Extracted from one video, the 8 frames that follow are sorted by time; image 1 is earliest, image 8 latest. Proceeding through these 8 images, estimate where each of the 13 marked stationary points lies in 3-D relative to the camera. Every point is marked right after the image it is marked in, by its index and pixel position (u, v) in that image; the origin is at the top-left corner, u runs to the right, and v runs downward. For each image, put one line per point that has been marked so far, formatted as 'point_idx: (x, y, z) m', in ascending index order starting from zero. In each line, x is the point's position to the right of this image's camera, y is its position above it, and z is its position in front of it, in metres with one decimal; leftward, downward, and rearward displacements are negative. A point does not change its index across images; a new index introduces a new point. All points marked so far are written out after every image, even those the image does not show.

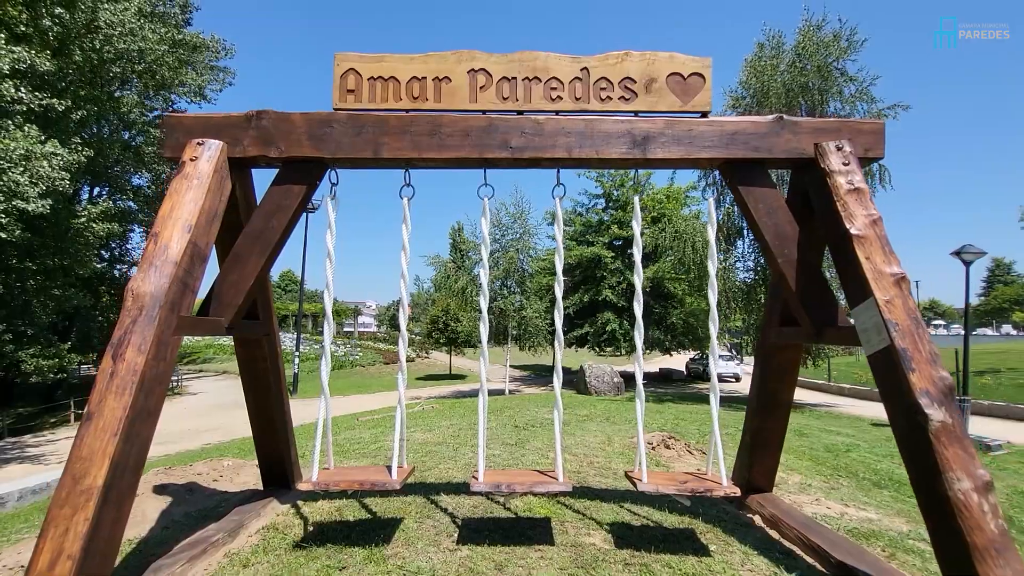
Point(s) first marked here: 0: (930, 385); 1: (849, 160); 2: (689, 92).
0: (+2.2, -0.5, +2.6) m
1: (+2.2, +0.8, +3.2) m
2: (+1.2, +1.4, +3.5) m
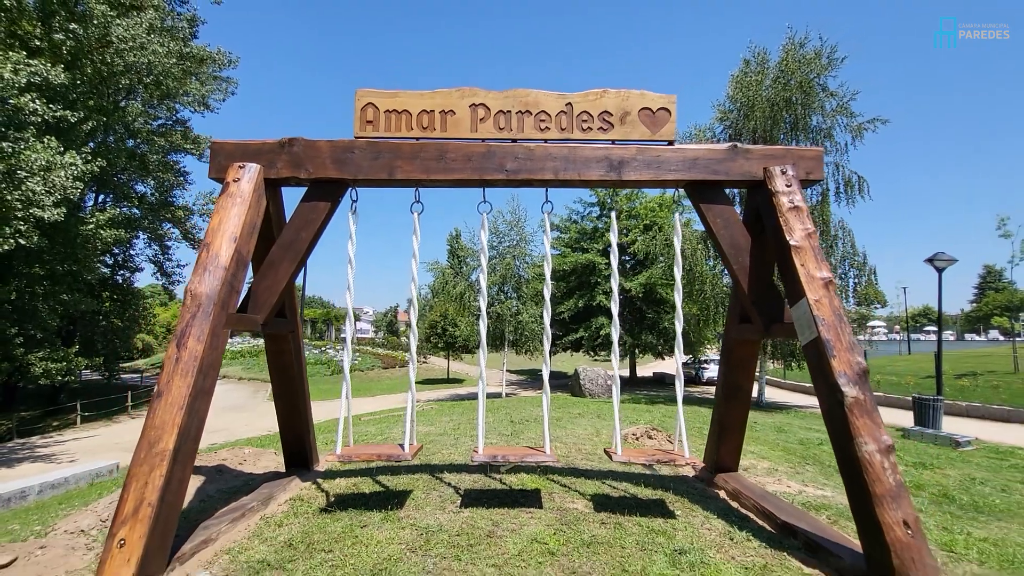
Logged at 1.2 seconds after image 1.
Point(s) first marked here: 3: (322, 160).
0: (+2.2, -0.5, +3.1) m
1: (+2.2, +0.8, +3.8) m
2: (+1.2, +1.4, +4.1) m
3: (-1.6, +1.1, +4.0) m
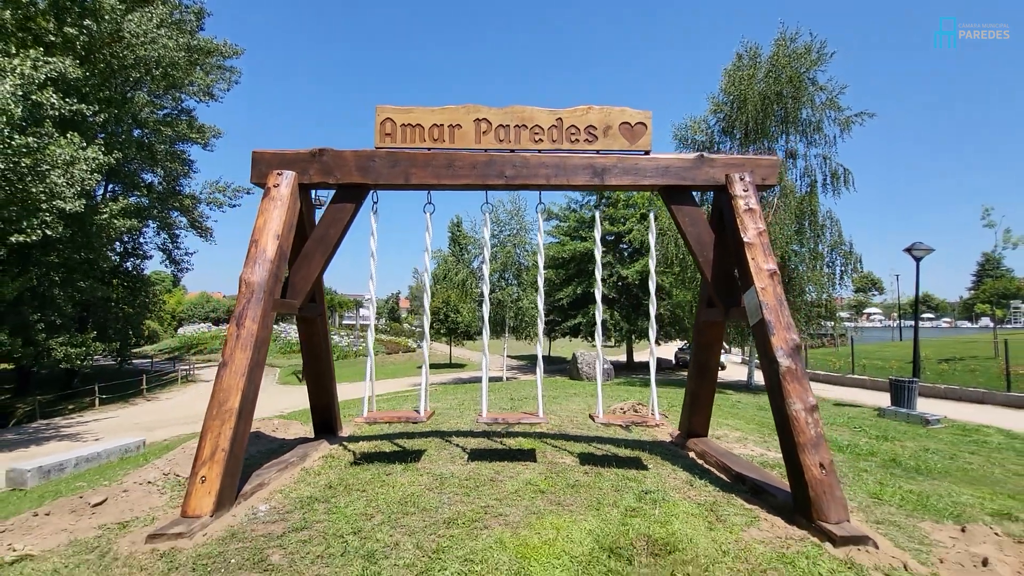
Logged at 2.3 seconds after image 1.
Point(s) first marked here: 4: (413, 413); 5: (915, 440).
0: (+2.1, -0.4, +3.9) m
1: (+2.2, +0.9, +4.5) m
2: (+1.2, +1.5, +4.7) m
3: (-1.6, +1.2, +4.7) m
4: (-1.0, -1.3, +5.2) m
5: (+7.0, -2.6, +8.6) m
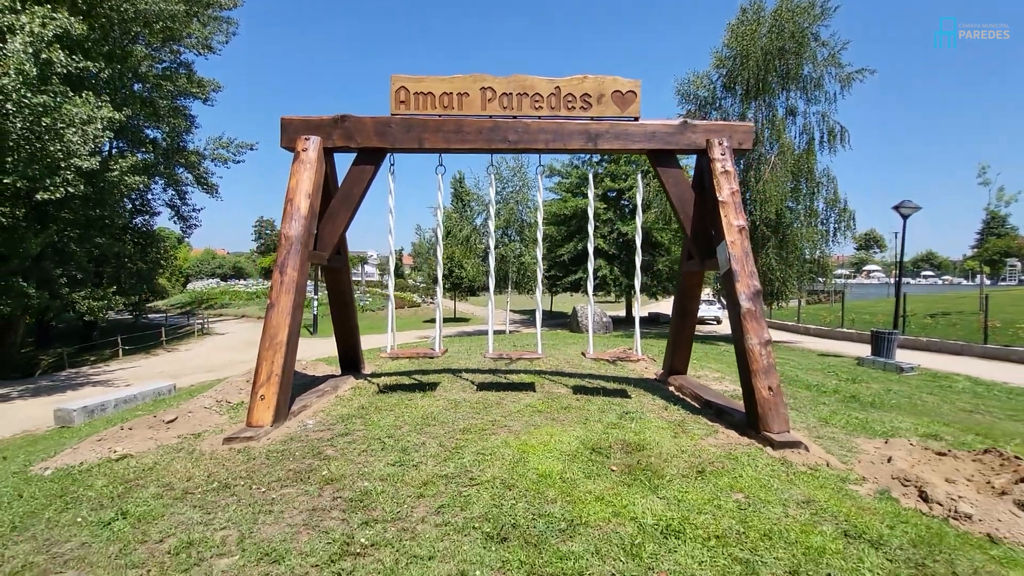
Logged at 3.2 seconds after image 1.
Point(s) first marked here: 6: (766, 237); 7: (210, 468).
0: (+2.2, 0.0, +4.5) m
1: (+2.2, +1.4, +5.0) m
2: (+1.2, +2.0, +5.2) m
3: (-1.5, +1.7, +5.2) m
4: (-1.0, -0.7, +5.9) m
5: (+7.1, -1.8, +9.4) m
6: (+8.7, +1.8, +16.8) m
7: (-2.1, -1.2, +3.4) m
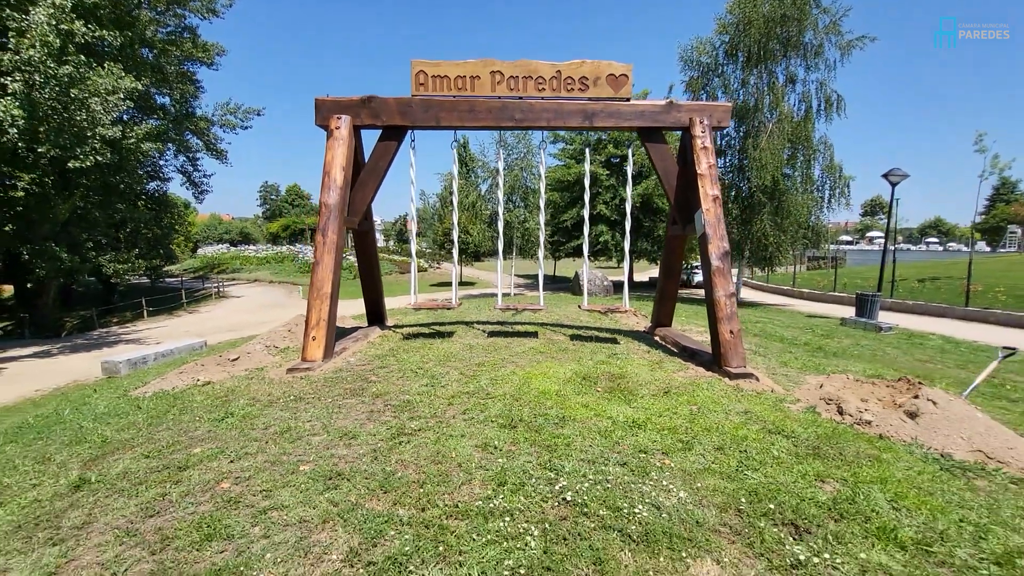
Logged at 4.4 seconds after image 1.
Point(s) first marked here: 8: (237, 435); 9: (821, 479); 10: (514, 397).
0: (+2.2, +0.4, +5.3) m
1: (+2.3, +1.8, +5.8) m
2: (+1.3, +2.4, +5.9) m
3: (-1.5, +2.1, +6.0) m
4: (-0.9, -0.2, +6.8) m
5: (+7.2, -1.1, +10.3) m
6: (+8.9, +3.0, +17.4) m
7: (-2.0, -0.9, +4.4) m
8: (-1.8, -1.0, +3.3) m
9: (+1.8, -1.1, +2.9) m
10: (0.0, -0.9, +3.9) m
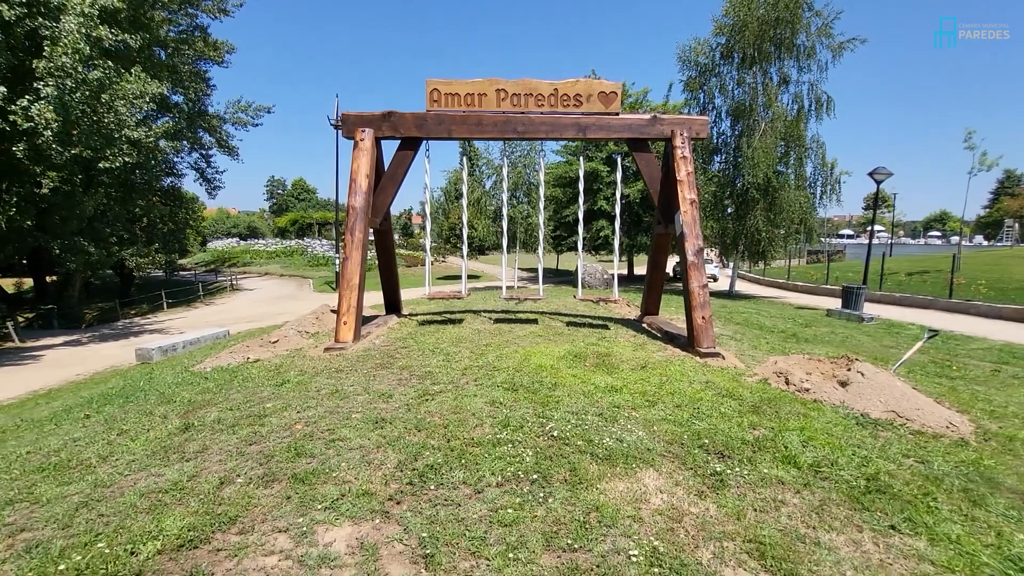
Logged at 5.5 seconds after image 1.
0: (+2.3, +0.5, +6.1) m
1: (+2.3, +1.9, +6.5) m
2: (+1.3, +2.6, +6.7) m
3: (-1.4, +2.2, +6.8) m
4: (-0.9, -0.1, +7.6) m
5: (+7.2, -0.9, +11.1) m
6: (+9.0, +3.3, +18.1) m
7: (-2.0, -0.8, +5.2) m
8: (-1.8, -0.9, +4.2) m
9: (+1.8, -1.0, +3.7) m
10: (0.0, -0.8, +4.8) m
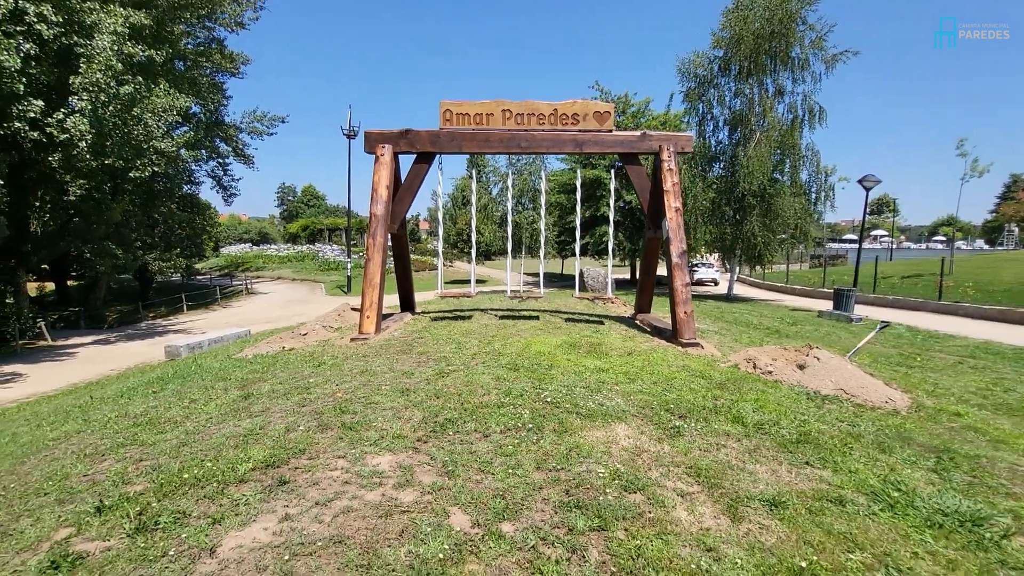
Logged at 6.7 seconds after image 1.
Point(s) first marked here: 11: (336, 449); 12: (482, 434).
0: (+2.3, +0.6, +6.9) m
1: (+2.4, +2.0, +7.3) m
2: (+1.4, +2.6, +7.5) m
3: (-1.4, +2.3, +7.6) m
4: (-0.8, -0.1, +8.4) m
5: (+7.3, -0.9, +11.7) m
6: (+9.2, +3.1, +18.8) m
7: (-2.0, -0.8, +6.0) m
8: (-1.8, -0.9, +4.9) m
9: (+1.8, -1.0, +4.4) m
10: (+0.1, -0.7, +5.5) m
11: (-1.1, -1.0, +3.2) m
12: (-0.2, -1.0, +3.4) m
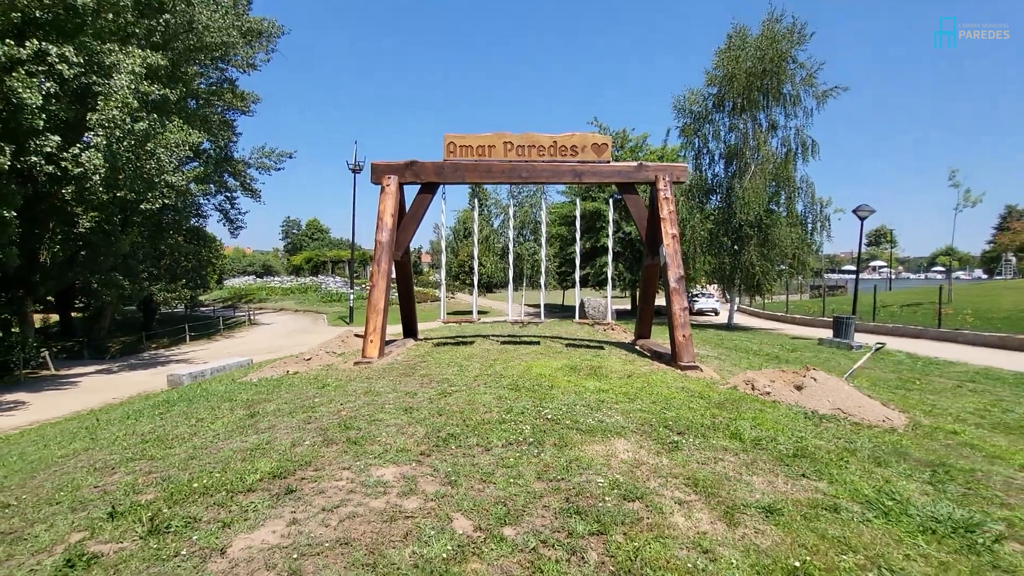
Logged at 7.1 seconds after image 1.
0: (+2.3, +0.2, +7.0) m
1: (+2.4, +1.6, +7.6) m
2: (+1.4, +2.2, +7.8) m
3: (-1.3, +1.9, +7.9) m
4: (-0.8, -0.5, +8.5) m
5: (+7.4, -1.6, +11.8) m
6: (+9.2, +2.0, +19.1) m
7: (-2.0, -1.0, +6.1) m
8: (-1.8, -1.1, +5.0) m
9: (+1.8, -1.2, +4.5) m
10: (+0.1, -1.0, +5.6) m
11: (-1.1, -1.1, +3.2) m
12: (-0.2, -1.1, +3.4) m
